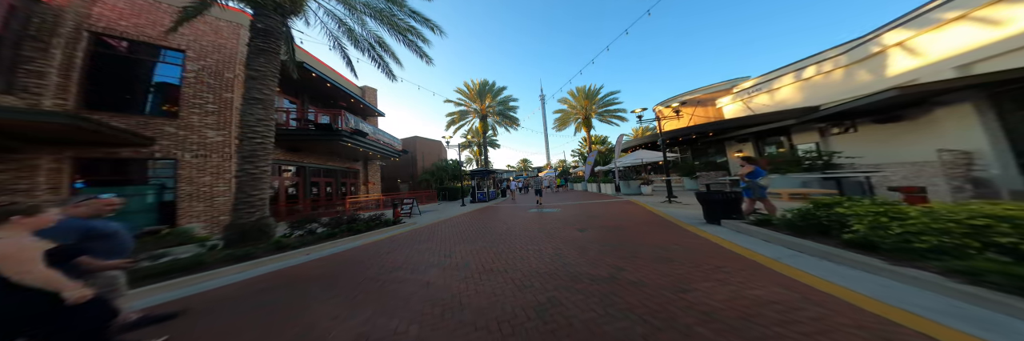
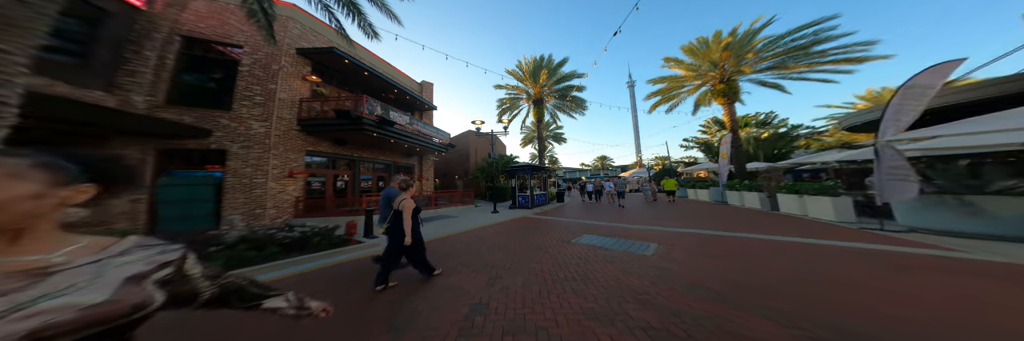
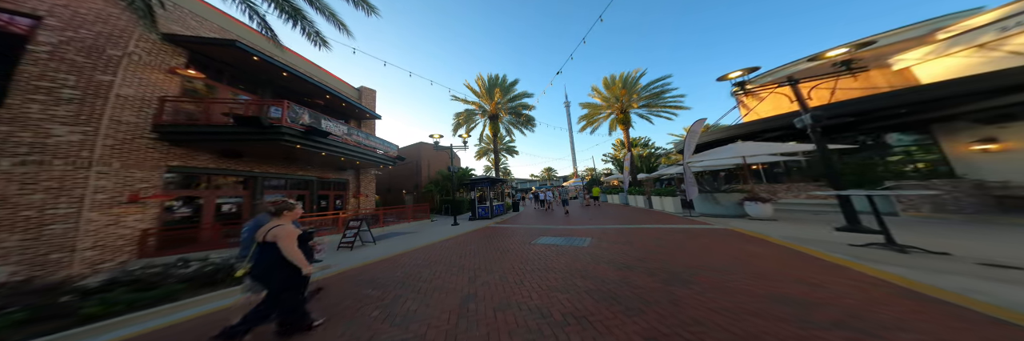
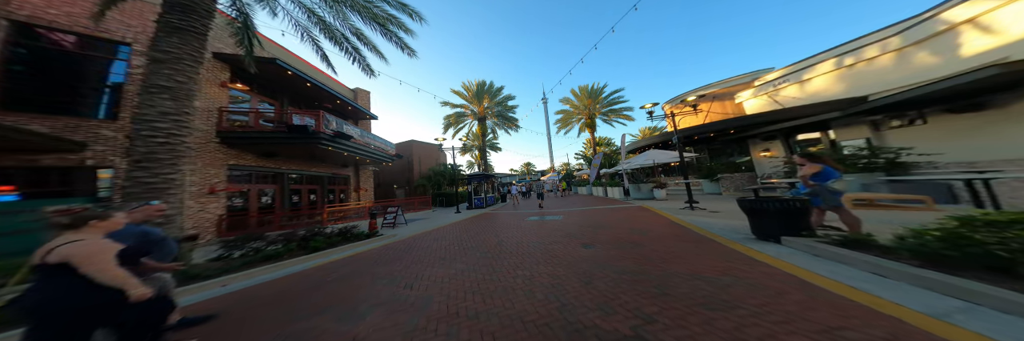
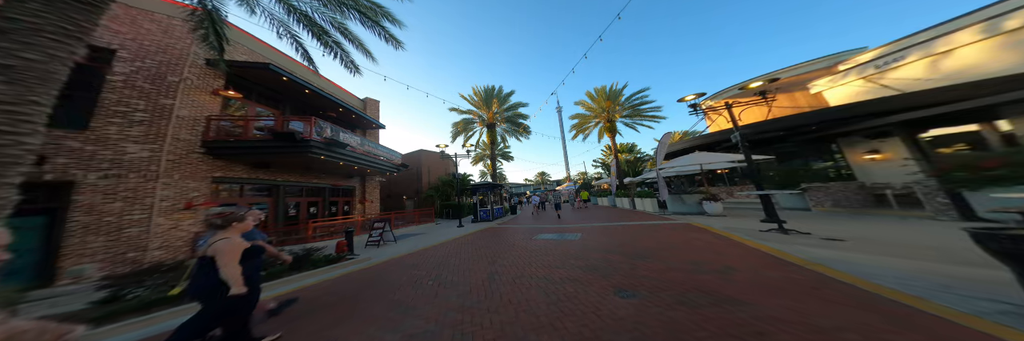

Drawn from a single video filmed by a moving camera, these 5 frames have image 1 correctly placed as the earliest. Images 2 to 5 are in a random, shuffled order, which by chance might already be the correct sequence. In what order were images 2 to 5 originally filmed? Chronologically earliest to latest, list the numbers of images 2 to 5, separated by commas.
4, 5, 3, 2
